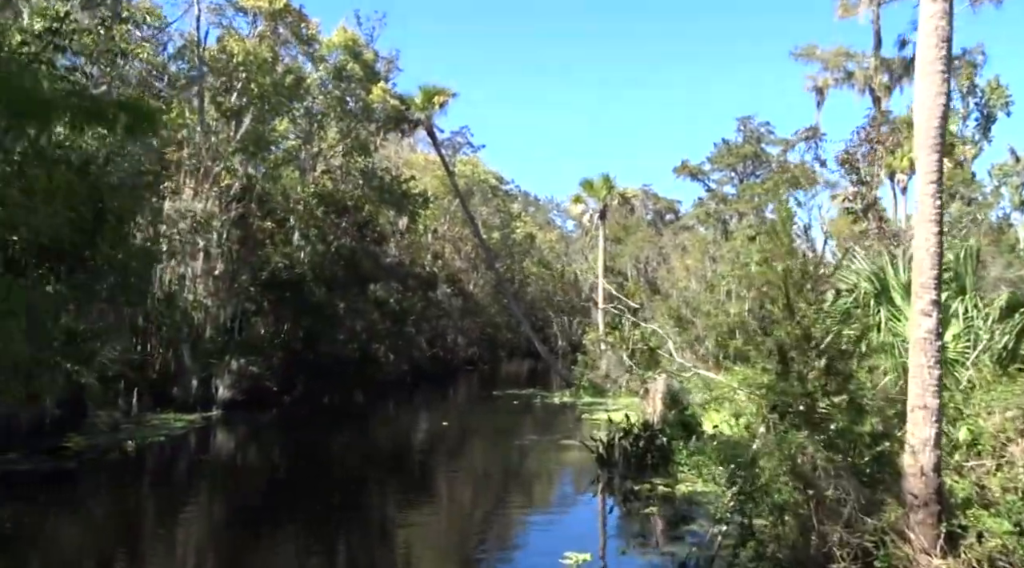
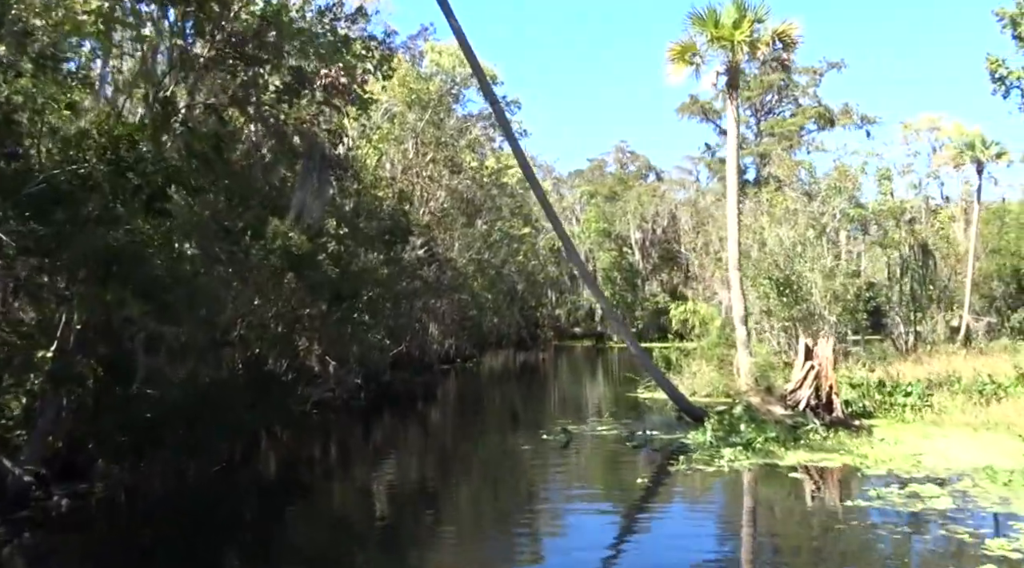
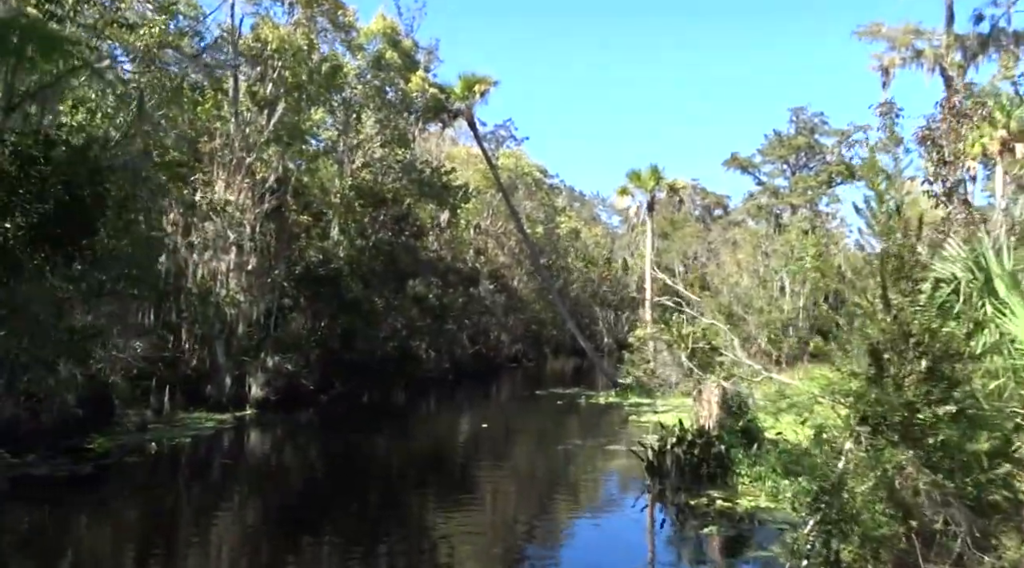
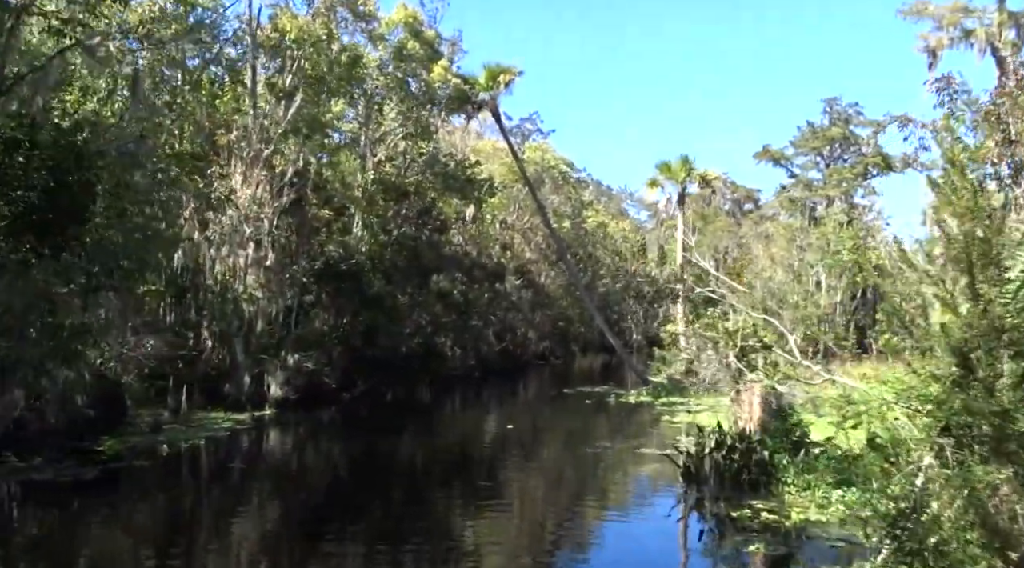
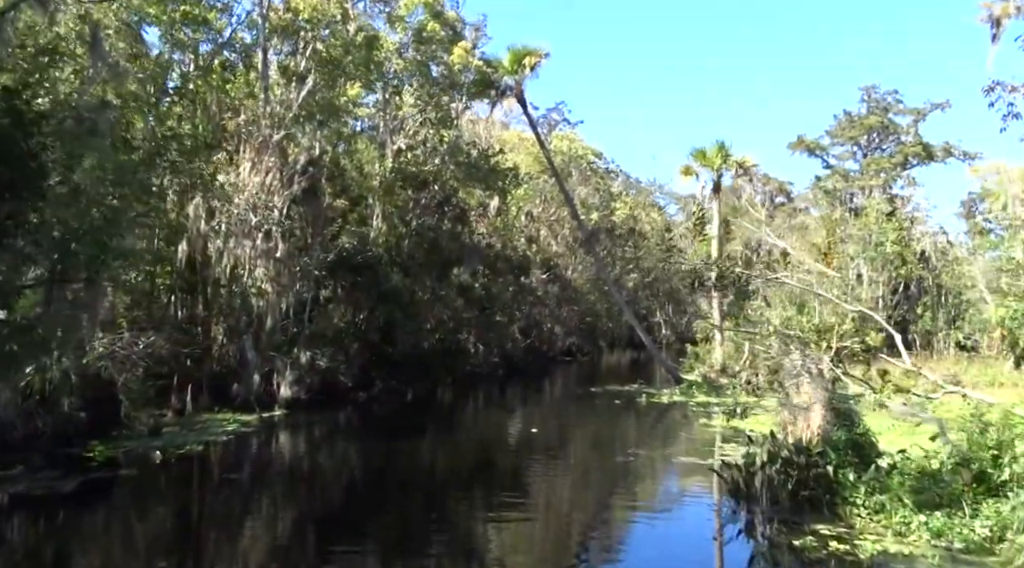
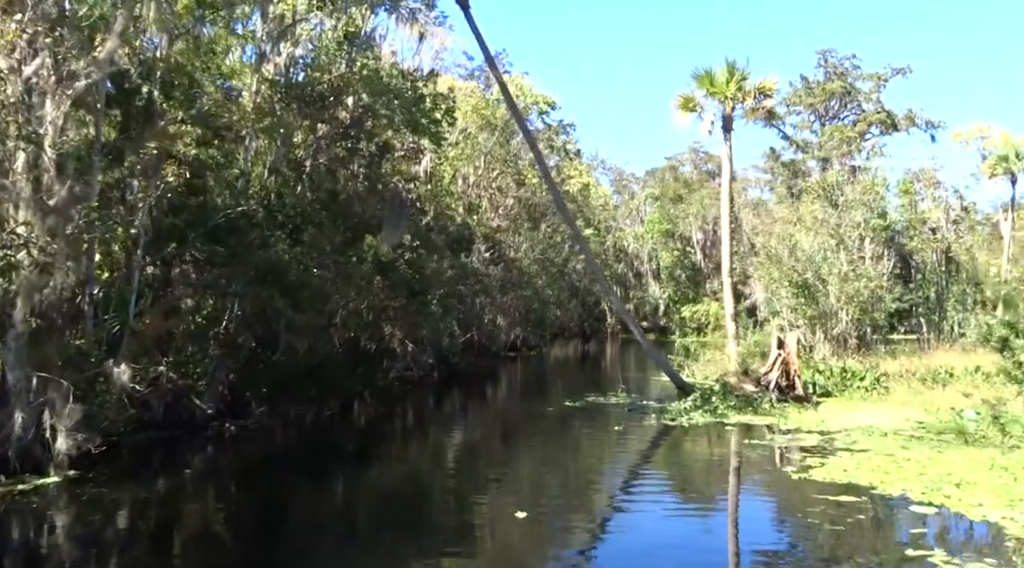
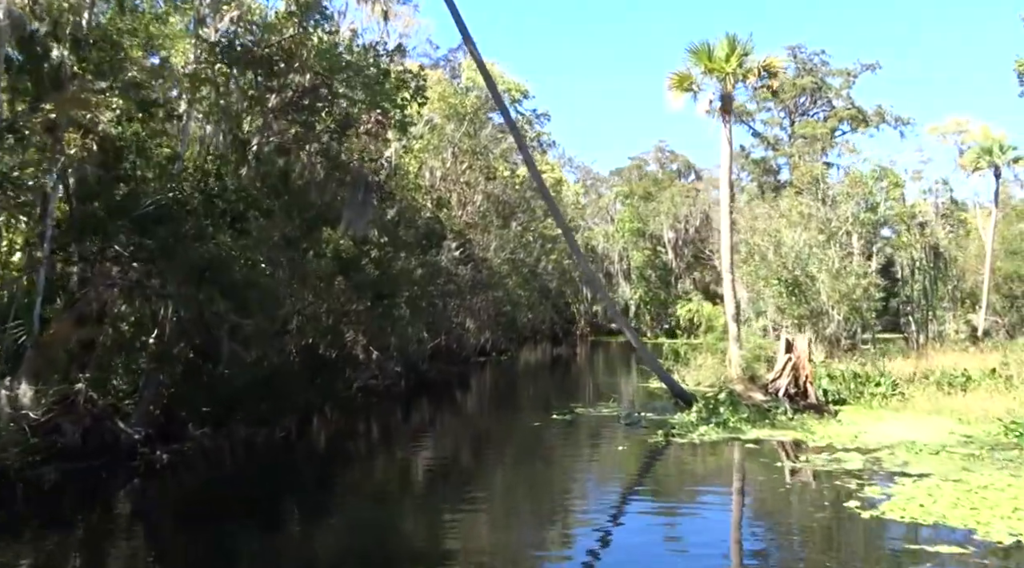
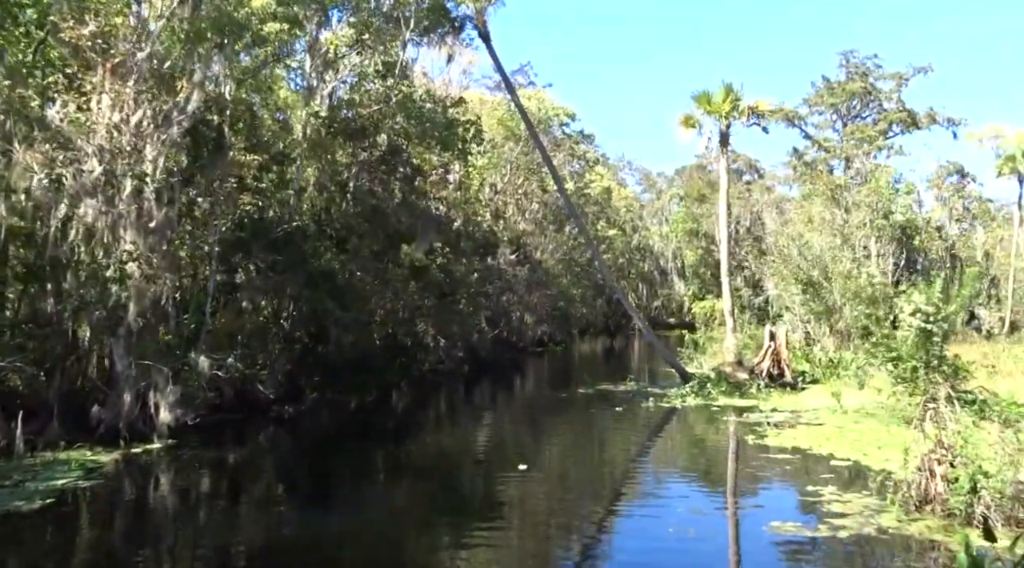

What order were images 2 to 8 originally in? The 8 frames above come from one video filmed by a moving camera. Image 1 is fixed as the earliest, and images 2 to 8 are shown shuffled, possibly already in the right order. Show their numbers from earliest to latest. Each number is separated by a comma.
3, 4, 5, 8, 6, 7, 2
